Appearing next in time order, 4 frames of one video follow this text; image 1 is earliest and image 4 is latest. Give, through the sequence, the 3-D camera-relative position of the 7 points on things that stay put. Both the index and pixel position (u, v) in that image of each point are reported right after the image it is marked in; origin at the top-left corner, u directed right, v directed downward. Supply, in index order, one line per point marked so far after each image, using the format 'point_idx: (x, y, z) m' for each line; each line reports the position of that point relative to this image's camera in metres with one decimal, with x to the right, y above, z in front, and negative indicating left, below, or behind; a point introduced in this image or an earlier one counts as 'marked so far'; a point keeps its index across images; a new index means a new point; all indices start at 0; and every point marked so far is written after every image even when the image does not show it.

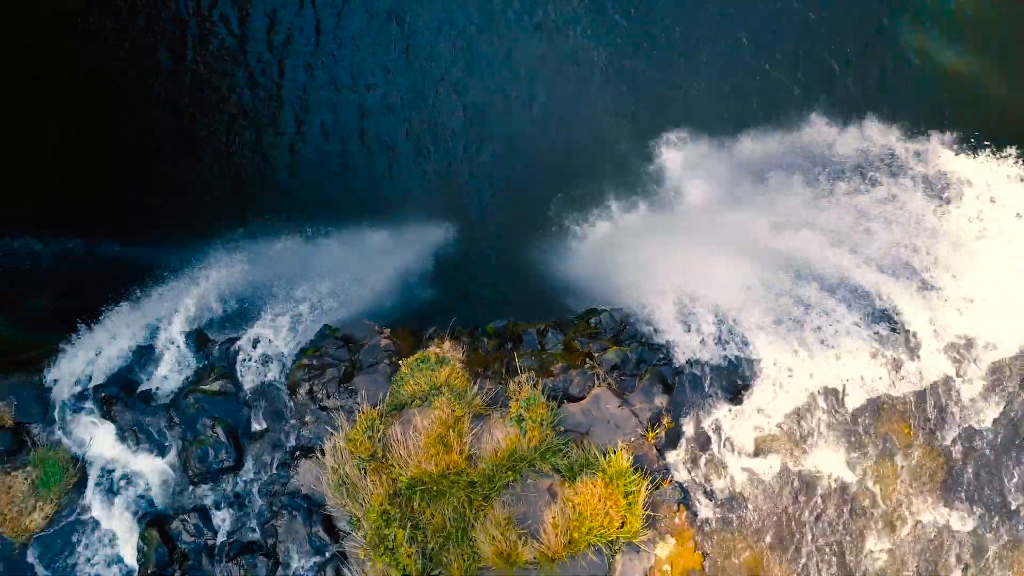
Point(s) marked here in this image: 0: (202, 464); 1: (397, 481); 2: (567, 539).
0: (-5.5, -3.1, +10.4) m
1: (-1.8, -3.1, +9.3) m
2: (+0.8, -3.8, +8.9) m
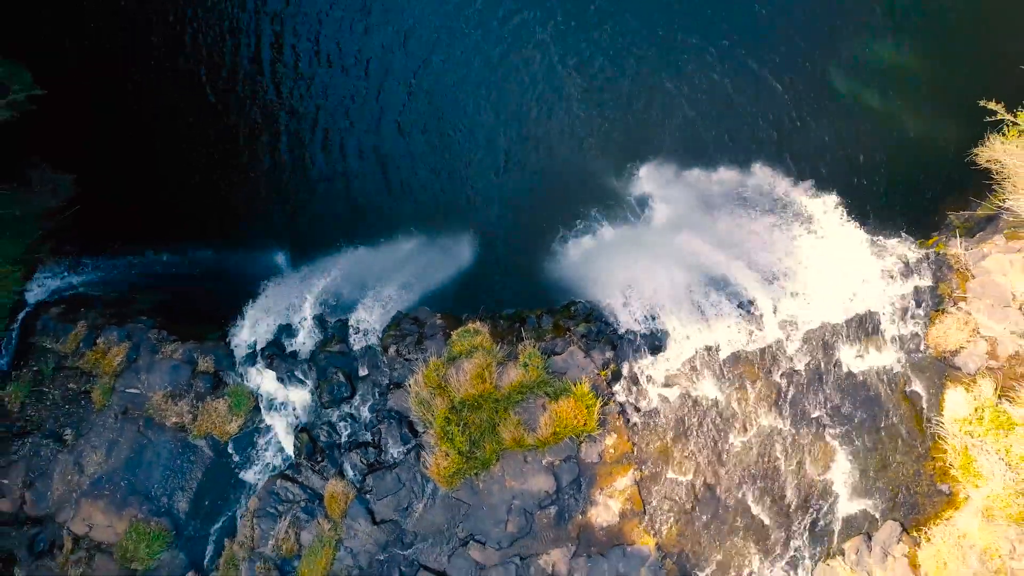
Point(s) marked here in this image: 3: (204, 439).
0: (-5.2, -3.1, +17.1) m
1: (-1.6, -3.0, +16.0) m
2: (+1.1, -3.8, +15.6) m
3: (-8.8, -4.3, +16.8) m
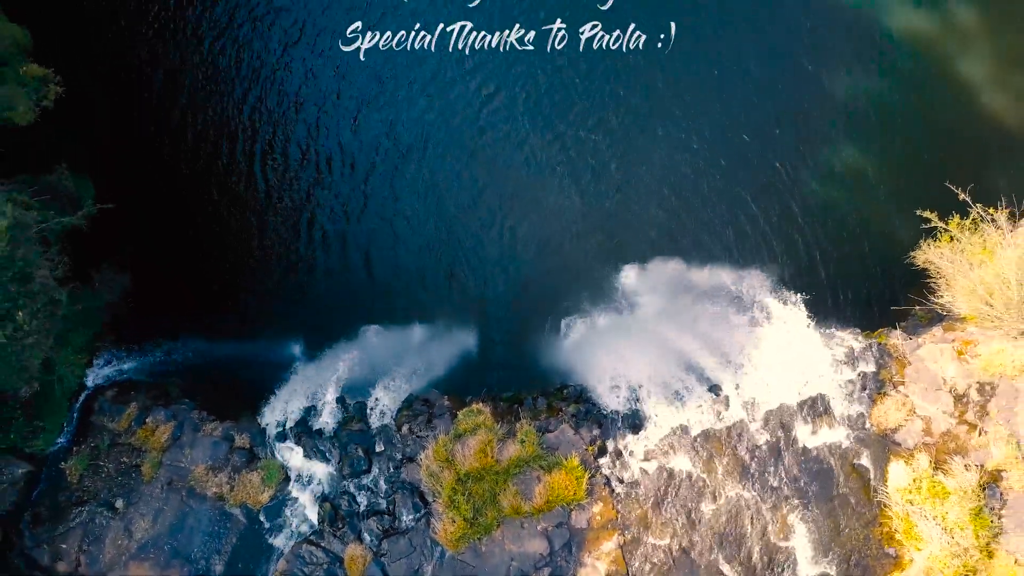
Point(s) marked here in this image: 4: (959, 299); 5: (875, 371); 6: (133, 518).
0: (-5.3, -5.9, +19.4) m
1: (-1.6, -5.7, +18.3) m
2: (+1.0, -6.4, +17.9) m
3: (-8.8, -7.1, +19.0) m
4: (+14.4, -0.3, +19.0) m
5: (+12.3, -2.8, +19.9) m
6: (-11.9, -7.2, +18.6) m
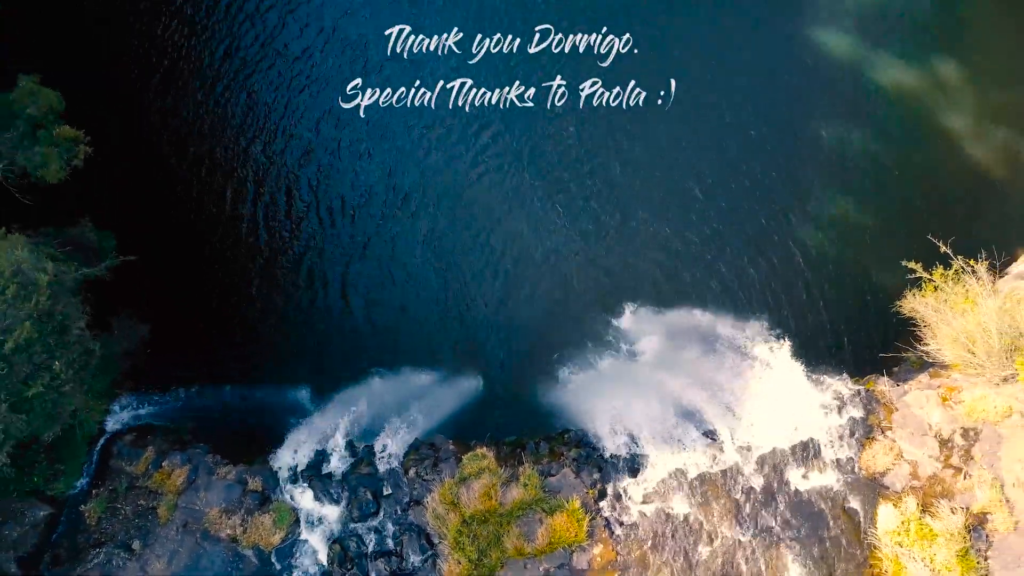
0: (-5.2, -7.5, +20.1) m
1: (-1.5, -7.3, +19.0) m
2: (+1.1, -8.0, +18.6) m
3: (-8.7, -8.7, +19.7) m
4: (+14.5, -2.0, +19.8) m
5: (+12.4, -4.4, +20.7) m
6: (-11.8, -8.9, +19.2) m
